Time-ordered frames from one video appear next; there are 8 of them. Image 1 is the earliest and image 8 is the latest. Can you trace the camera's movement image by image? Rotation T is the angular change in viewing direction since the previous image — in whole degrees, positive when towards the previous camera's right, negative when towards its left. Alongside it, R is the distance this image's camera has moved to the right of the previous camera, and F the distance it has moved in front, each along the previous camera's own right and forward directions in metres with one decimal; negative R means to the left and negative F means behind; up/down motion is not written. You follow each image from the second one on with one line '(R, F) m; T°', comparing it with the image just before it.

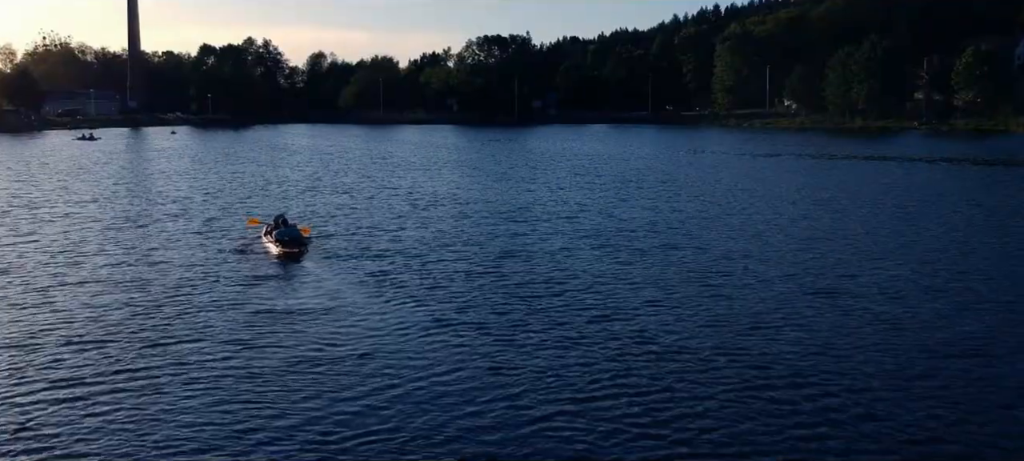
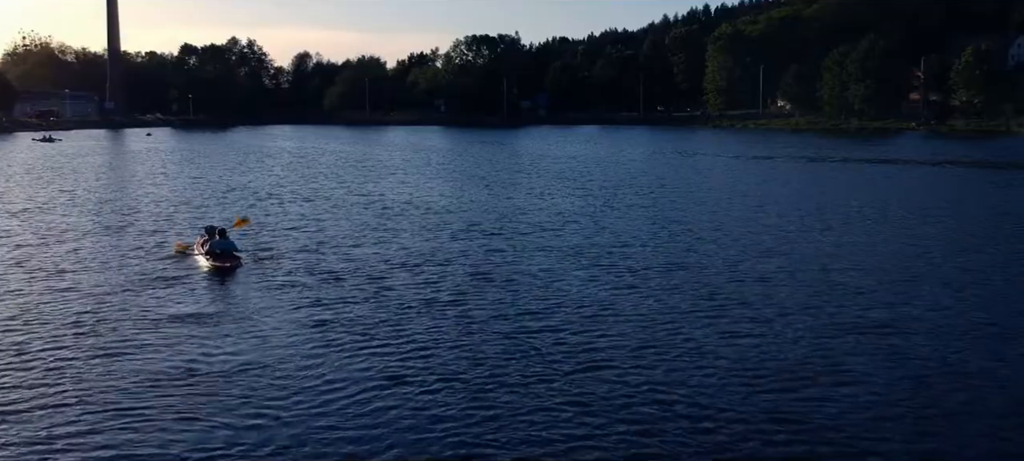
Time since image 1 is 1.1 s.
(+0.2, +2.4) m; +1°
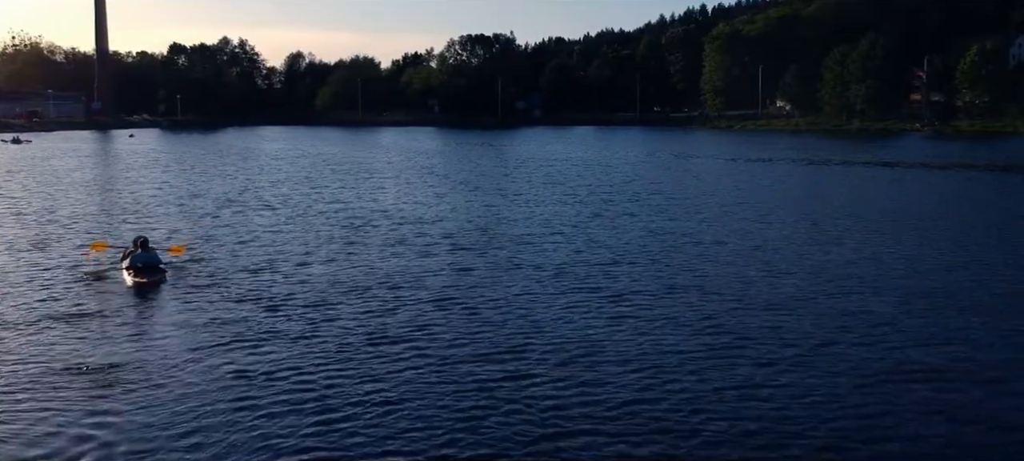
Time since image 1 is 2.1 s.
(+0.4, +2.1) m; 0°
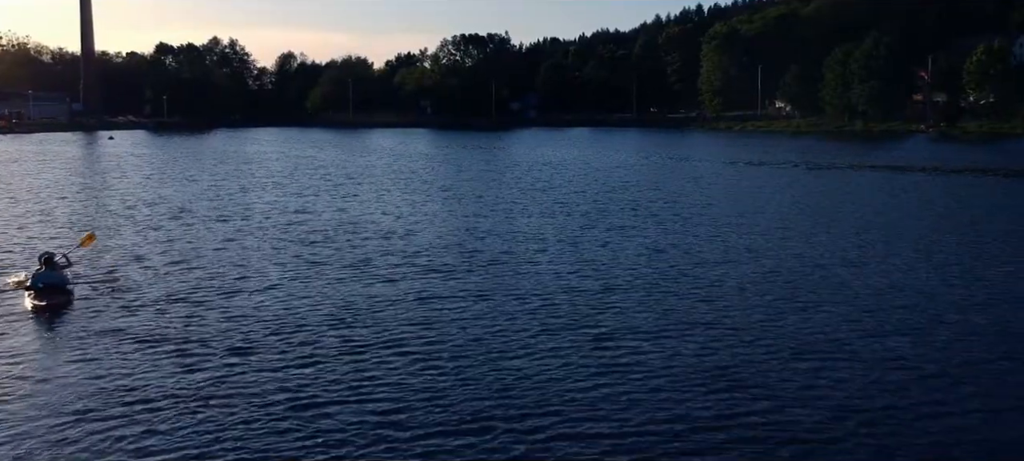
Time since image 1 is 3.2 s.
(+0.3, +2.4) m; 0°
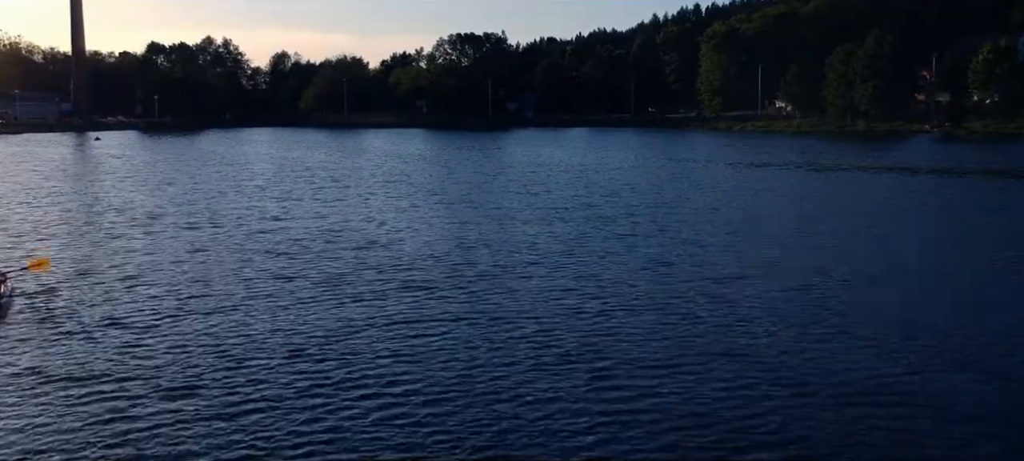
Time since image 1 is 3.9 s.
(+0.1, +1.6) m; 0°
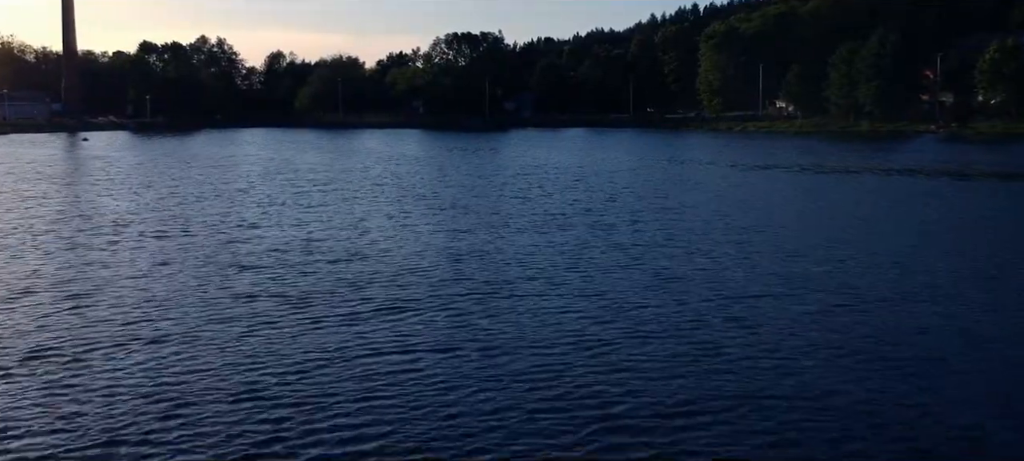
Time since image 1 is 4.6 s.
(+0.1, +1.5) m; 0°
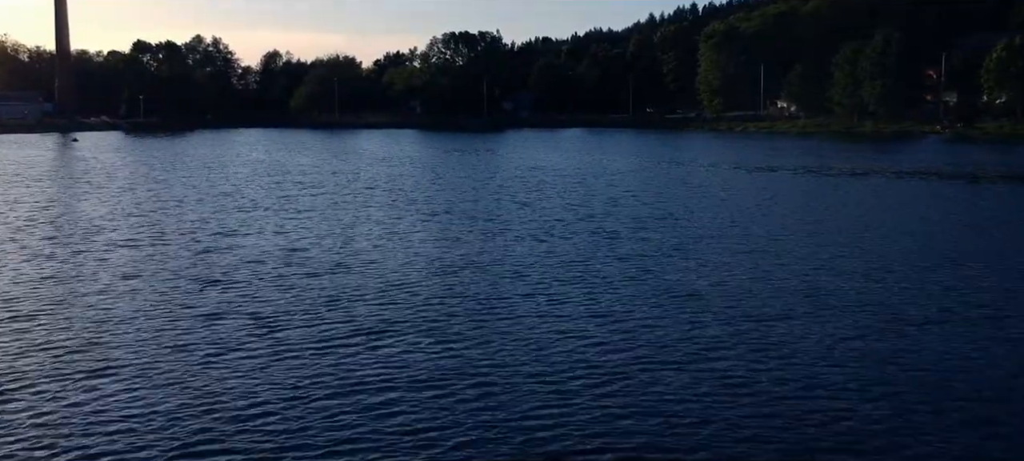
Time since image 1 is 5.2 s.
(0.0, +1.3) m; 0°
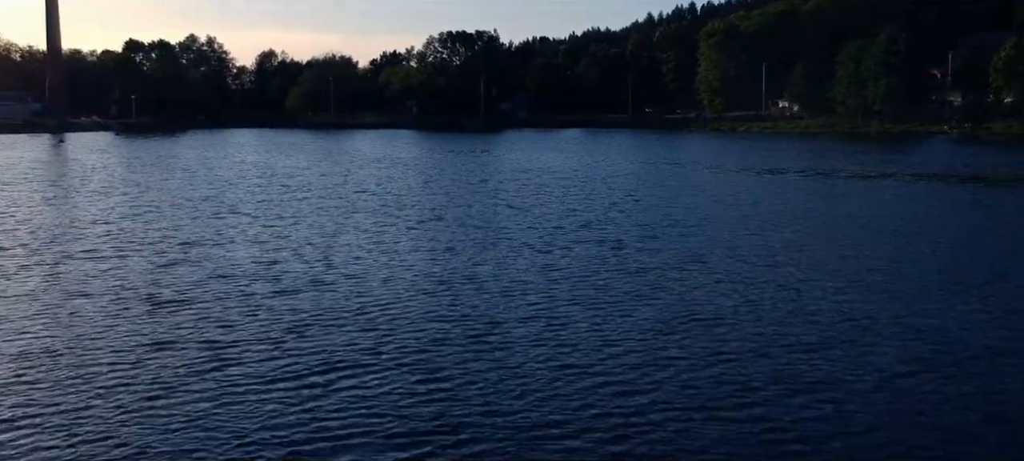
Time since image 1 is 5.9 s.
(0.0, +1.5) m; 0°
